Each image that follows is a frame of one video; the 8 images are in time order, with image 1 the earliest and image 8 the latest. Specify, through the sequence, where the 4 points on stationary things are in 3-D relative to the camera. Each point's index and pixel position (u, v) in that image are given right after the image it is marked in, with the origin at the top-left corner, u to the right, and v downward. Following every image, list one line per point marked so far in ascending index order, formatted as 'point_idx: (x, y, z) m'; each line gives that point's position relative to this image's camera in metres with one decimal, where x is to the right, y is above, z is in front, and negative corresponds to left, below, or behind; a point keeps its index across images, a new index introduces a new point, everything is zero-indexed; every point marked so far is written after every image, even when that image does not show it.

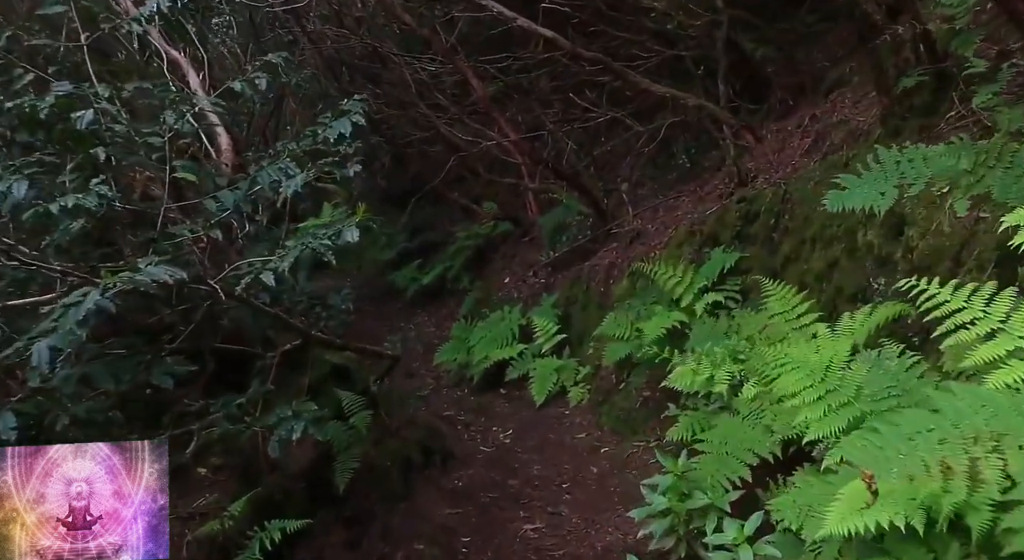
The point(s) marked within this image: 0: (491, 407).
0: (-0.2, -1.4, +10.4) m
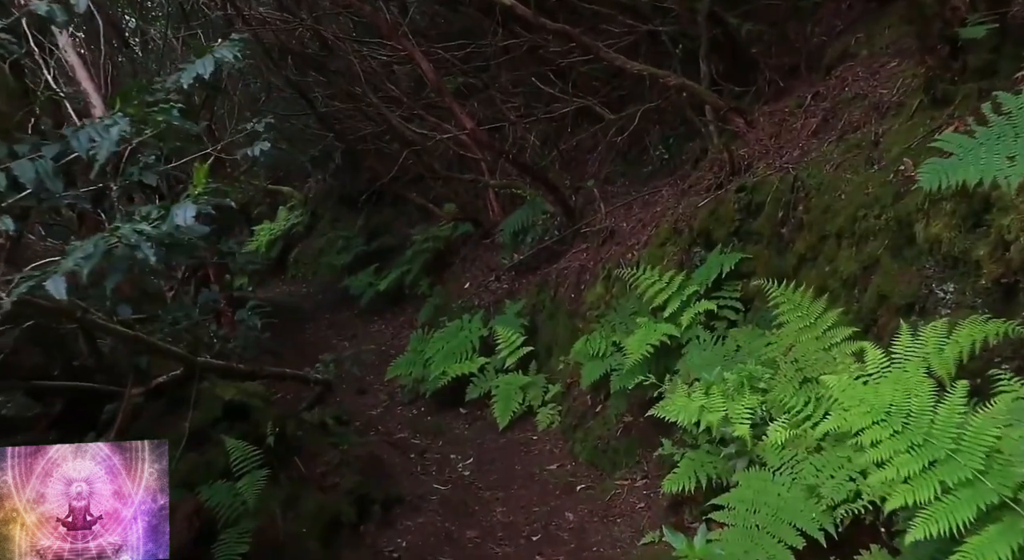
0: (-0.6, -1.4, +9.2) m
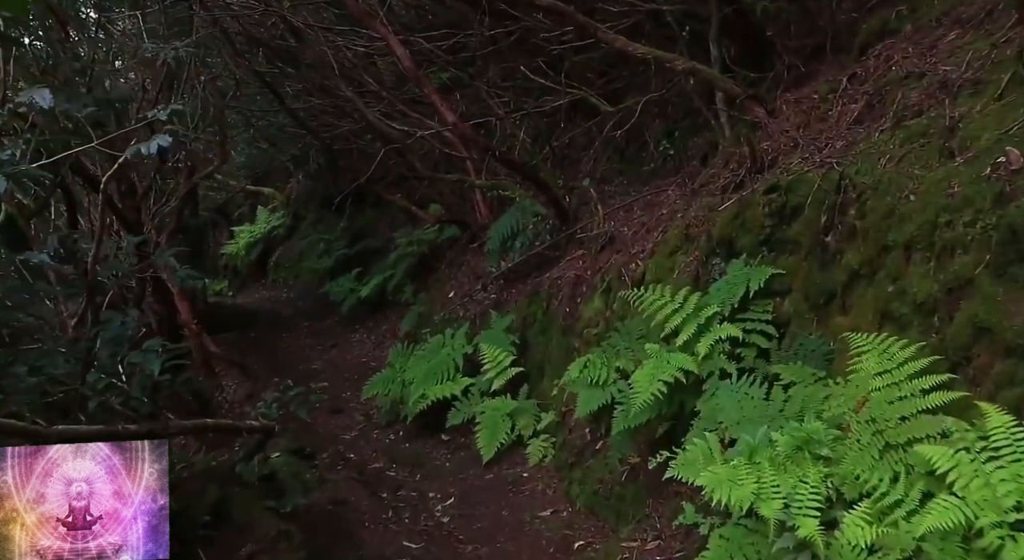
0: (-0.7, -1.5, +8.2) m
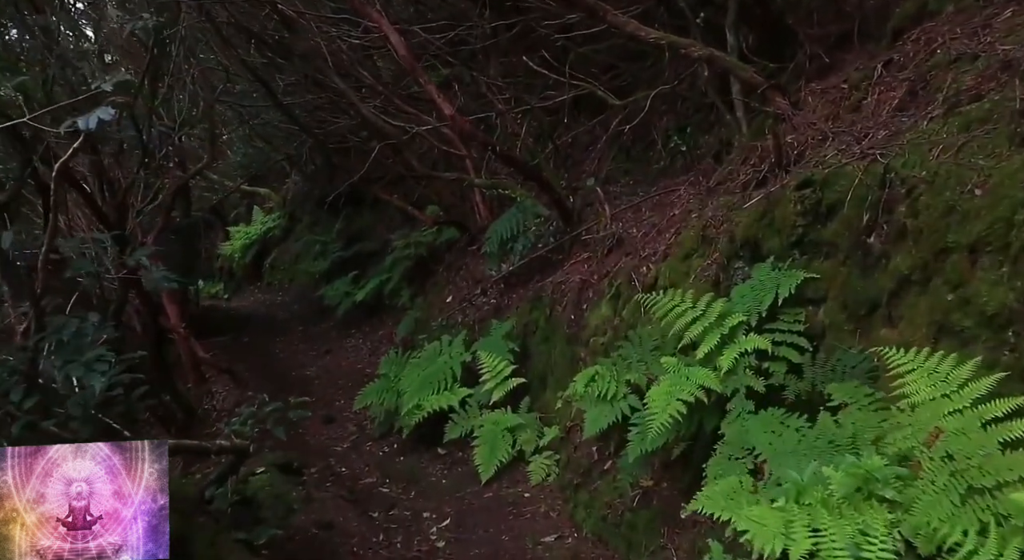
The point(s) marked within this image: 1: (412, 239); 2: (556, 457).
0: (-0.7, -1.6, +7.7) m
1: (-1.3, +0.5, +12.1) m
2: (+0.3, -1.2, +6.5) m
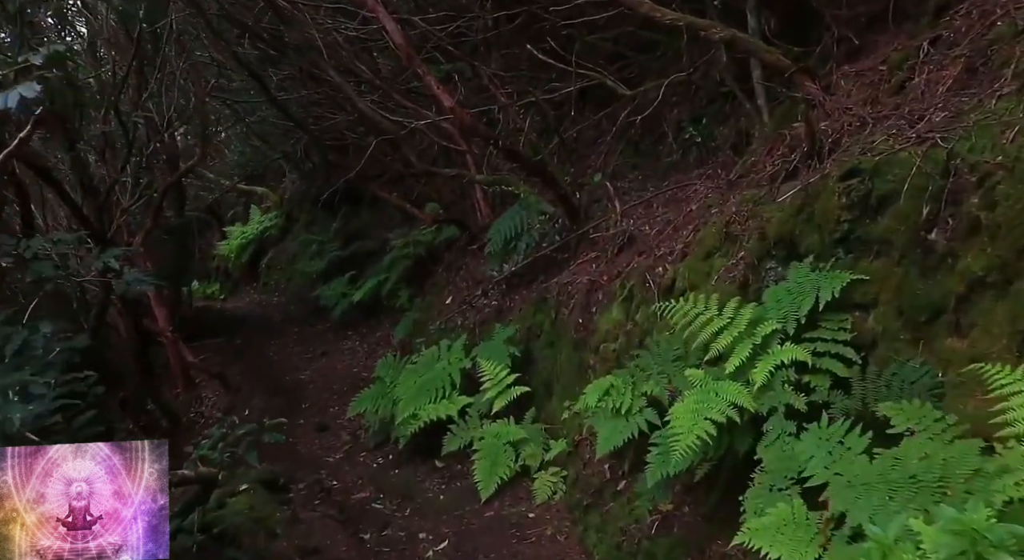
0: (-0.7, -1.6, +7.2) m
1: (-1.2, +0.5, +11.5) m
2: (+0.3, -1.2, +5.9) m
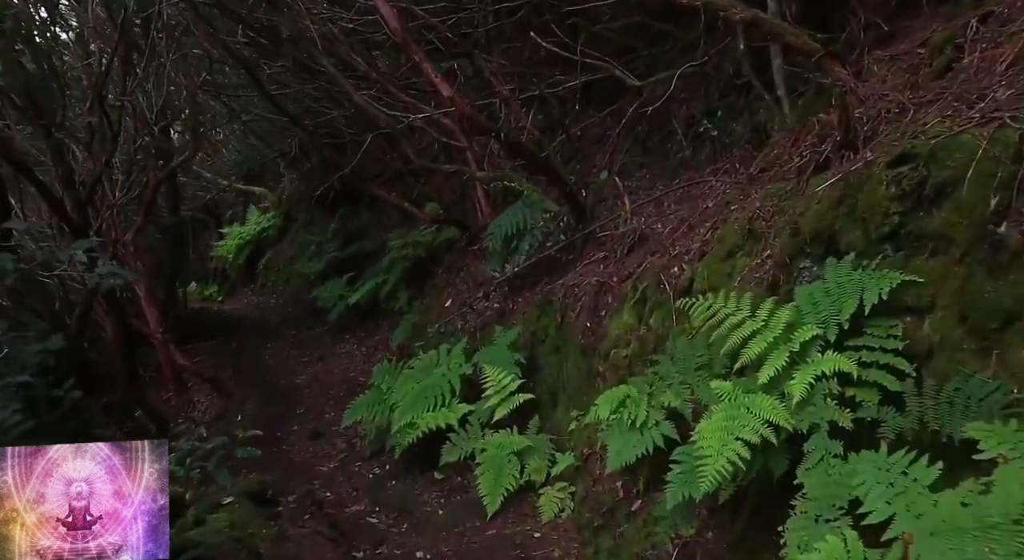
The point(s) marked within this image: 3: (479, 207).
0: (-0.7, -1.6, +6.8) m
1: (-1.2, +0.5, +11.1) m
2: (+0.3, -1.2, +5.5) m
3: (-0.4, +0.8, +11.0) m
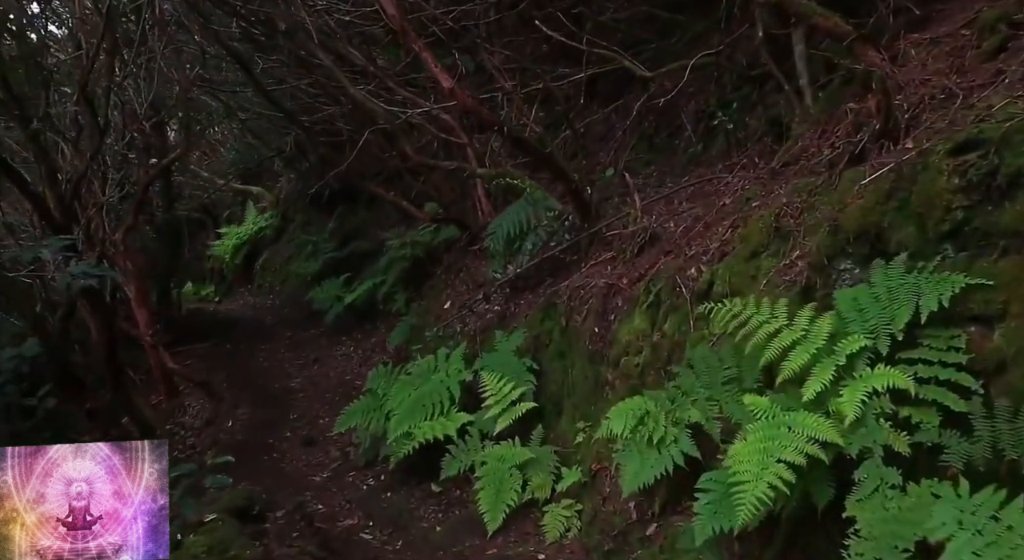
0: (-0.6, -1.6, +6.3) m
1: (-1.2, +0.5, +10.7) m
2: (+0.4, -1.2, +5.1) m
3: (-0.4, +0.8, +10.6) m
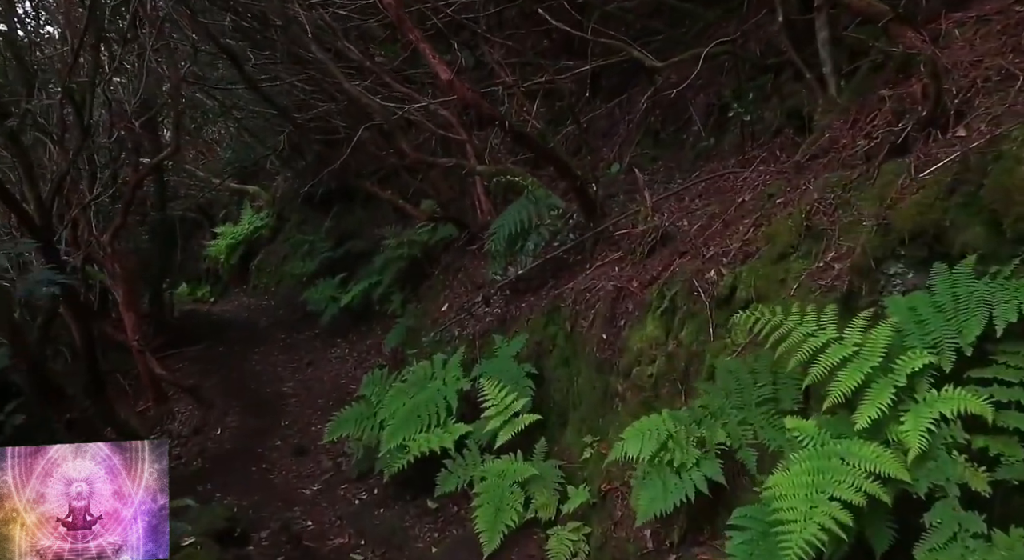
0: (-0.6, -1.6, +5.9) m
1: (-1.2, +0.5, +10.3) m
2: (+0.4, -1.2, +4.7) m
3: (-0.4, +0.8, +10.1) m
